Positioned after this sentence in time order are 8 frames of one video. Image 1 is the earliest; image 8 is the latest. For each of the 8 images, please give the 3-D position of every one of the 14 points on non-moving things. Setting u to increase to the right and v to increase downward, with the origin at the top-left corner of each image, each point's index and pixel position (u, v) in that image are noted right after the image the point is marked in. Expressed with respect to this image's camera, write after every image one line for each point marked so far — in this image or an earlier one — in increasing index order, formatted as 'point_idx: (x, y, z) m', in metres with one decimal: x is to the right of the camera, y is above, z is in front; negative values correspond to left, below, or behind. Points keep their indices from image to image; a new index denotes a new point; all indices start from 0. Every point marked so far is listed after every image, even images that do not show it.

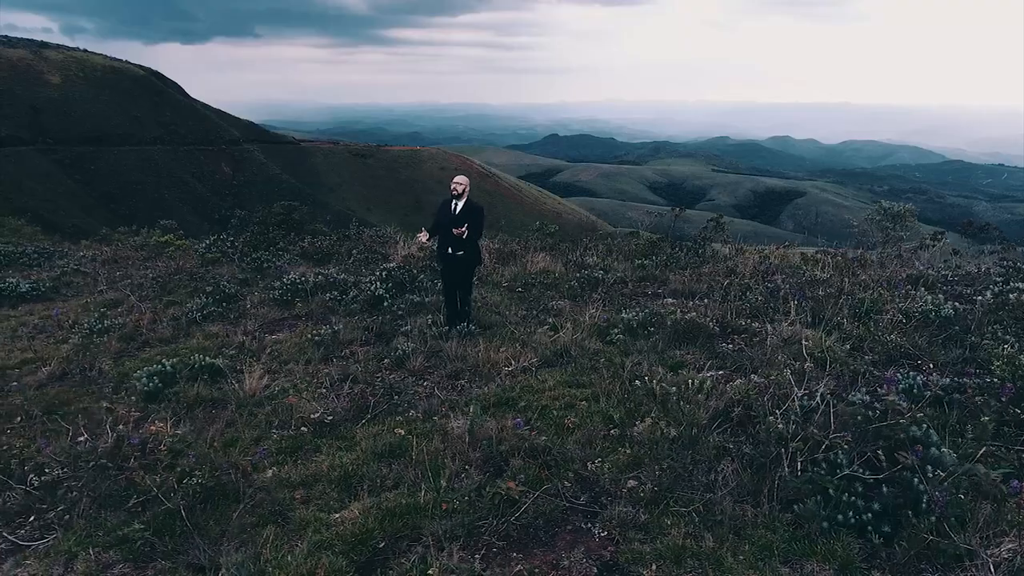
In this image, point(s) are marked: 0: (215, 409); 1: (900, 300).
0: (-2.5, -1.0, +5.5) m
1: (+3.6, -0.1, +6.1) m
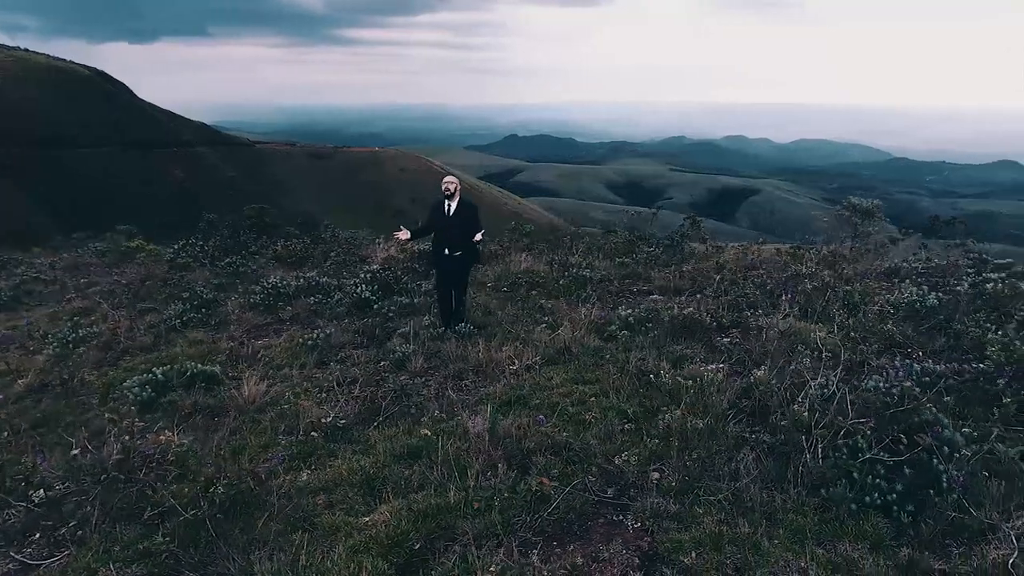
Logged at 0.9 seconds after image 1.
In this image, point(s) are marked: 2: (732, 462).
0: (-2.4, -1.1, +5.4) m
1: (+3.6, 0.0, +6.4) m
2: (+1.3, -1.0, +3.8) m
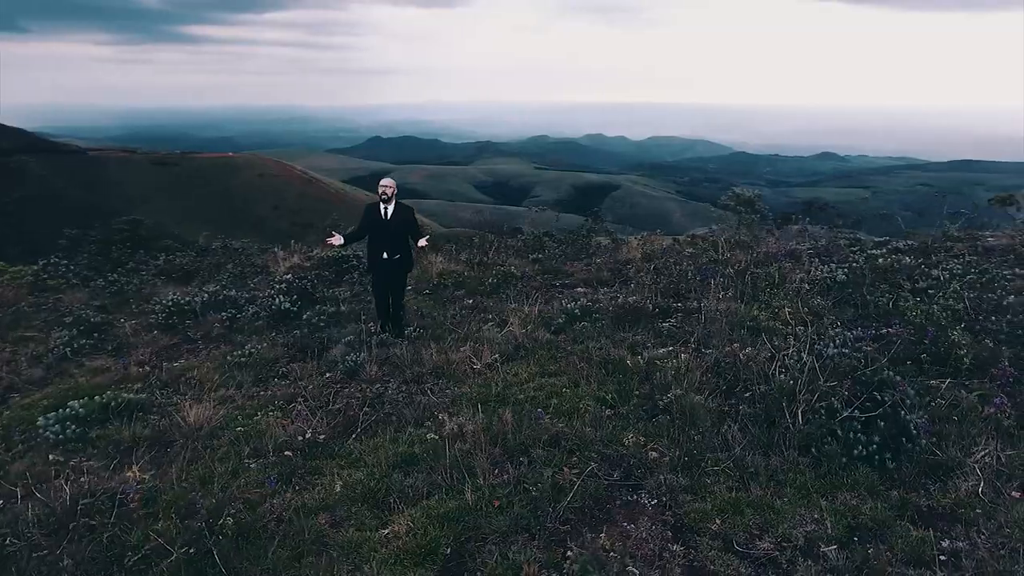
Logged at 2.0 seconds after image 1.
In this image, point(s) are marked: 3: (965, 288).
0: (-2.6, -1.2, +4.9) m
1: (+3.0, +0.2, +7.1) m
2: (+1.3, -0.9, +4.0) m
3: (+4.1, 0.0, +5.9) m
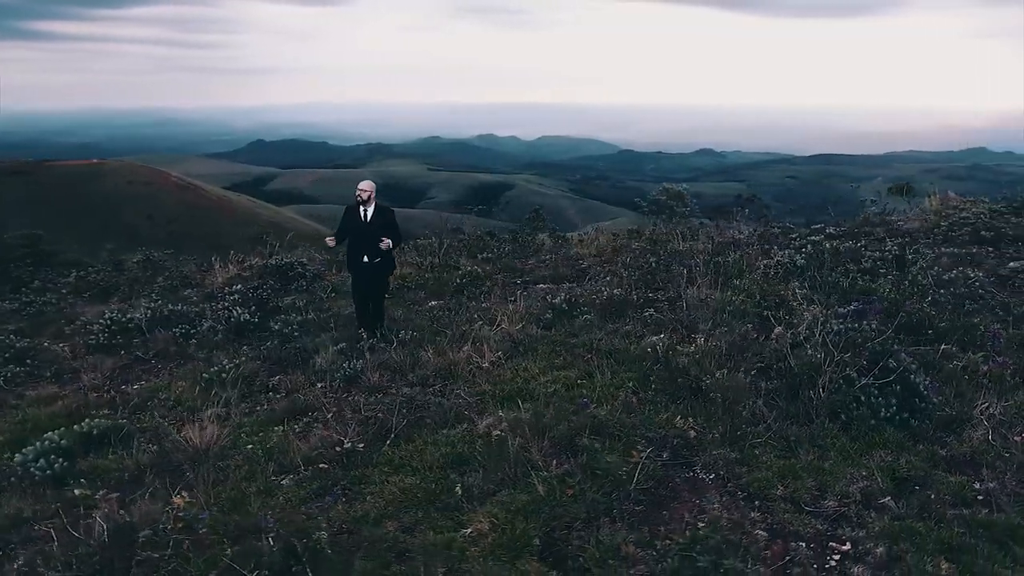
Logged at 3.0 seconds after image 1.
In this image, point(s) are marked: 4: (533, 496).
0: (-2.4, -1.3, +4.6) m
1: (+2.8, +0.3, +7.6) m
2: (+1.6, -0.8, +4.4) m
3: (+4.1, +0.2, +6.7) m
4: (+0.1, -1.2, +3.7) m
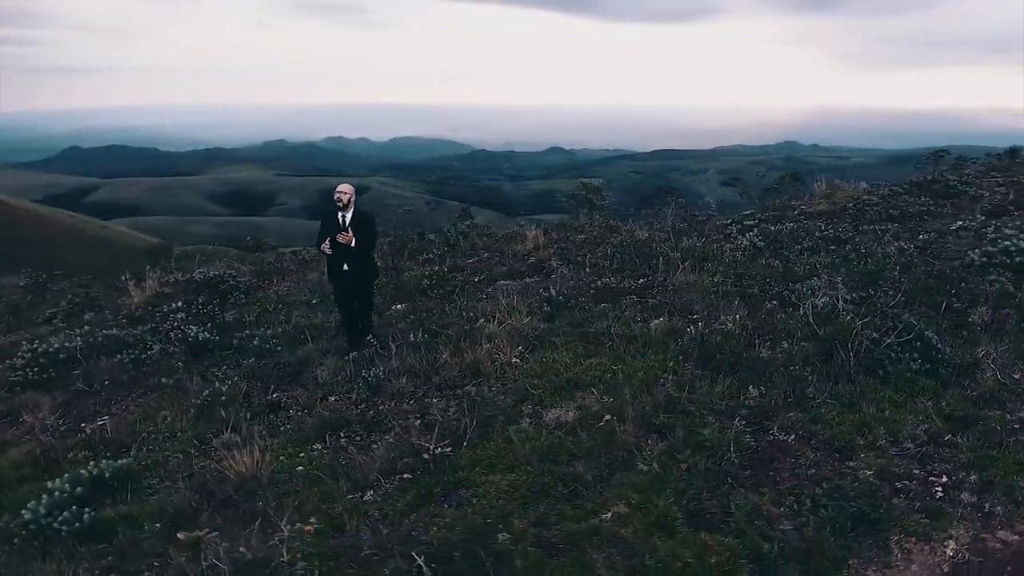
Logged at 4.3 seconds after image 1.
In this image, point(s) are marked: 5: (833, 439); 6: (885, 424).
0: (-1.8, -1.4, +4.2) m
1: (+2.5, +0.6, +8.3) m
2: (+2.1, -0.6, +4.8) m
3: (+3.9, +0.5, +7.6) m
4: (+0.8, -1.1, +3.9) m
5: (+2.0, -0.9, +4.1) m
6: (+2.4, -0.9, +4.2) m
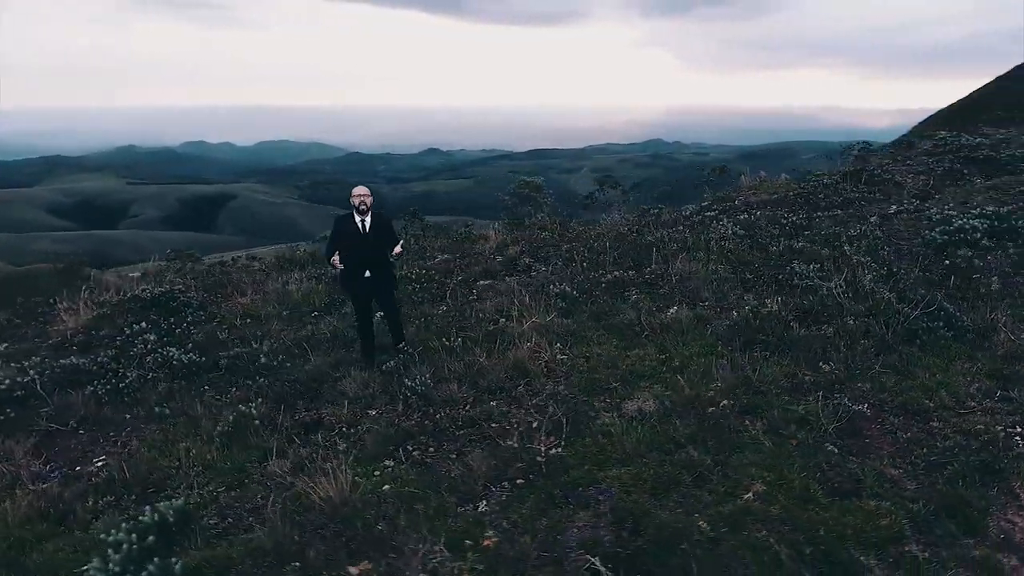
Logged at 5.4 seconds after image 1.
0: (-1.1, -1.5, +3.9) m
1: (+2.3, +0.7, +8.7) m
2: (+2.6, -0.5, +5.2) m
3: (+3.8, +0.7, +8.3) m
4: (+1.6, -1.0, +4.0) m
5: (+2.7, -0.8, +4.5) m
6: (+3.0, -0.7, +4.6) m
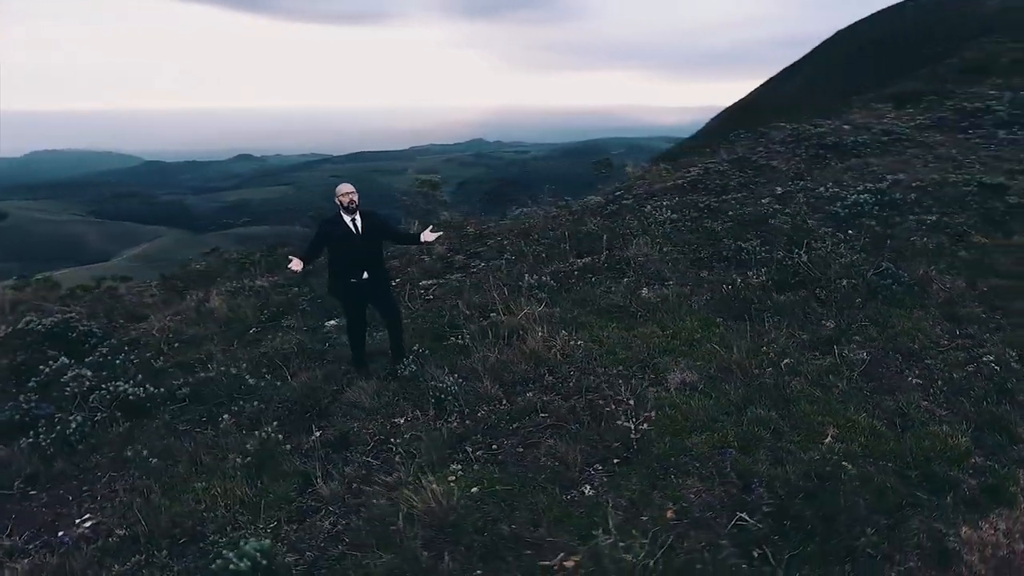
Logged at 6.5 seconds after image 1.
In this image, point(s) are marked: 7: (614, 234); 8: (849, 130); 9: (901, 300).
0: (-0.3, -1.5, +3.7) m
1: (+1.5, +0.9, +9.1) m
2: (+2.8, -0.2, +5.9) m
3: (+3.1, +1.1, +9.2) m
4: (+2.1, -0.8, +4.5) m
5: (+3.1, -0.5, +5.2) m
6: (+3.4, -0.4, +5.5) m
7: (+1.4, +0.8, +8.6) m
8: (+6.9, +3.3, +13.4) m
9: (+3.5, -0.1, +5.9) m
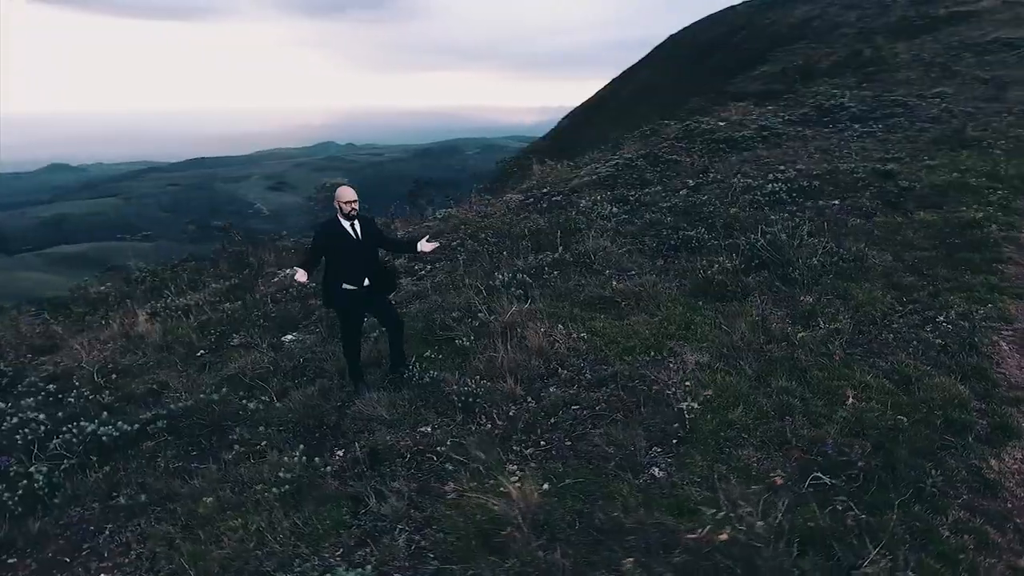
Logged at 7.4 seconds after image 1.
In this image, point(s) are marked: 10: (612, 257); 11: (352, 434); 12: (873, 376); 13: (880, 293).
0: (+0.3, -1.4, +3.7) m
1: (+0.7, +1.0, +9.4) m
2: (+2.8, 0.0, +6.5) m
3: (+2.2, +1.3, +9.8) m
4: (+2.4, -0.6, +5.0) m
5: (+3.2, -0.3, +5.9) m
6: (+3.4, -0.1, +6.2) m
7: (+0.7, +0.9, +8.9) m
8: (+4.9, +3.7, +14.7) m
9: (+3.5, +0.1, +6.7) m
10: (+1.2, +0.4, +7.8) m
11: (-1.2, -1.1, +5.1) m
12: (+2.7, -0.7, +4.9) m
13: (+3.5, -0.1, +6.3) m
